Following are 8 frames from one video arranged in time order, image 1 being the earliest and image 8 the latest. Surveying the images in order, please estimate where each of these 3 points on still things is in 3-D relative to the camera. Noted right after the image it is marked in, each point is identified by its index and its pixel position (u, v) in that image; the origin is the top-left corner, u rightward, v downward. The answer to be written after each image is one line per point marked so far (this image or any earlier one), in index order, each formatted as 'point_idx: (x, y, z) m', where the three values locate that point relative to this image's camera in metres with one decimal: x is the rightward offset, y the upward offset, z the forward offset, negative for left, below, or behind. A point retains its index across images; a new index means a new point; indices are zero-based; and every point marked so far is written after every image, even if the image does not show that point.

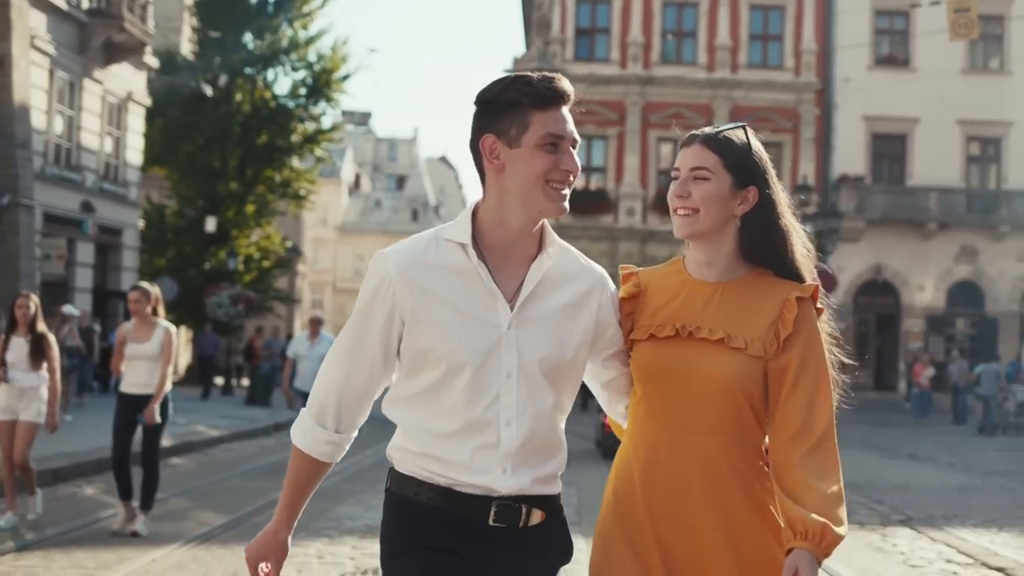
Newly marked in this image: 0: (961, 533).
0: (+3.4, -1.8, +9.7) m
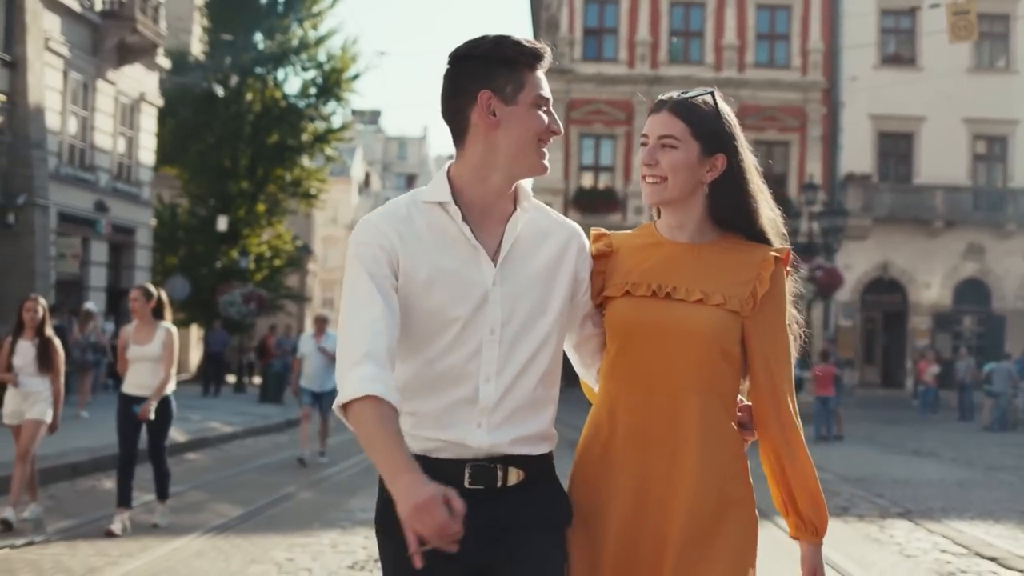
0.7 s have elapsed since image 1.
0: (+3.4, -1.8, +10.0) m
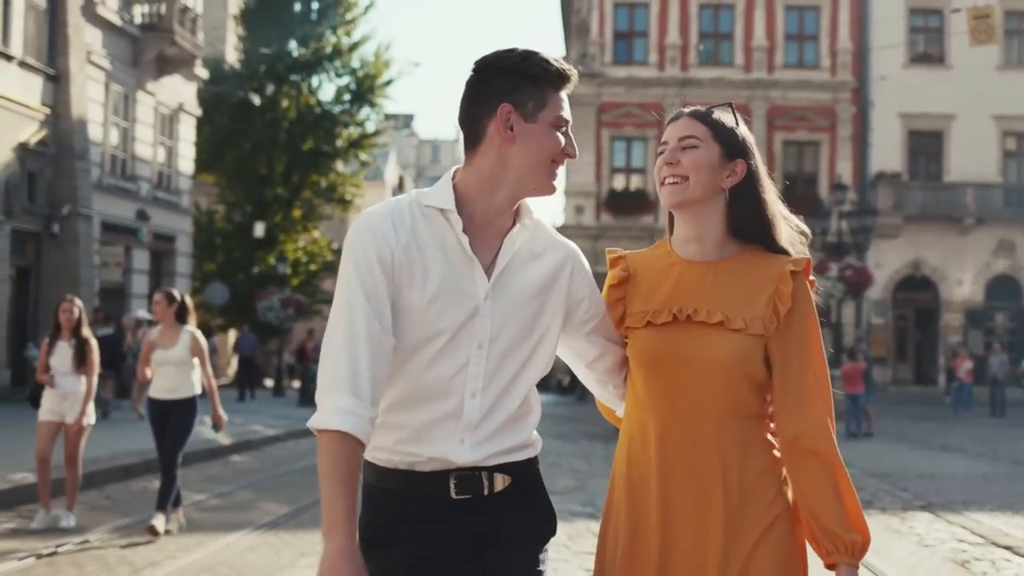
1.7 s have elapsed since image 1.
0: (+3.7, -1.8, +10.3) m
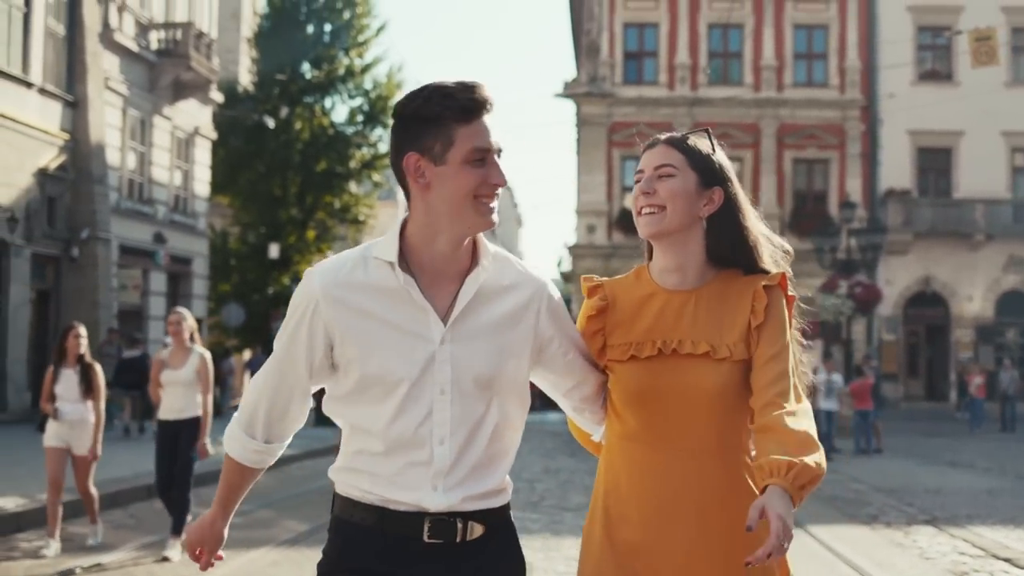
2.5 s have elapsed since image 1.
0: (+3.8, -2.0, +10.6) m
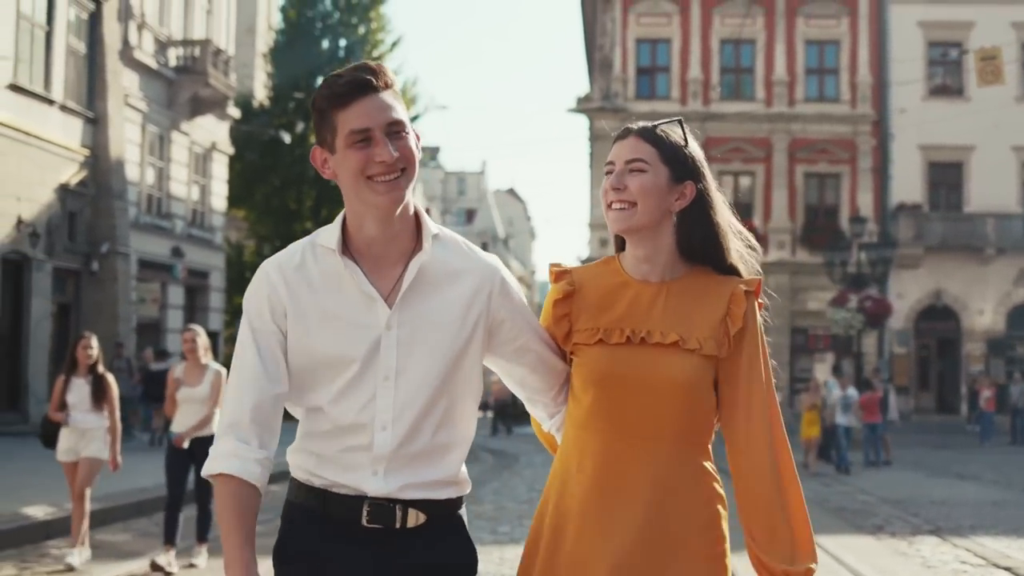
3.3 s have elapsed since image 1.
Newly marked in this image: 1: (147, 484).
0: (+3.9, -2.1, +10.8) m
1: (-4.0, -2.1, +14.1) m
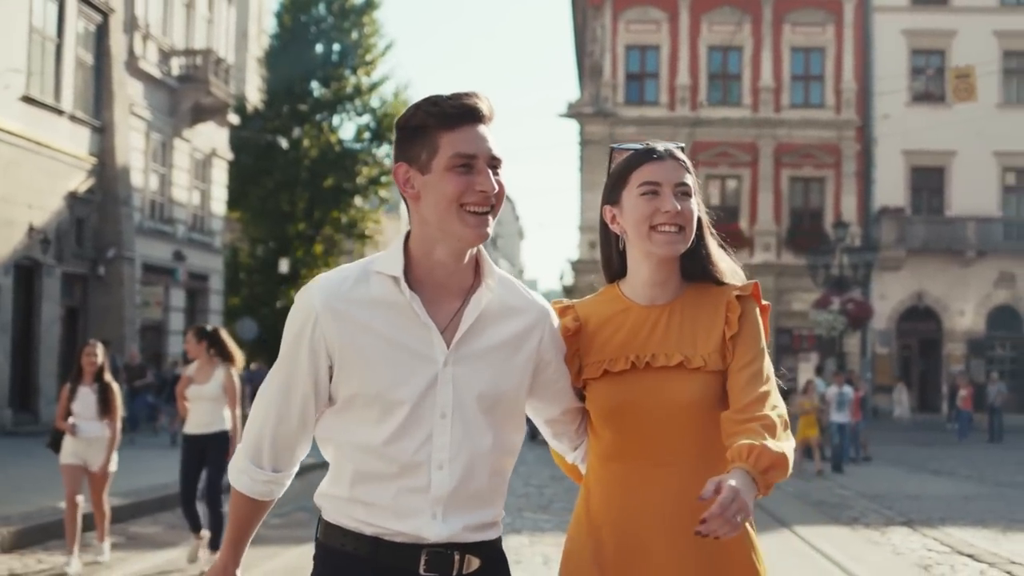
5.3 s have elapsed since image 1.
0: (+3.9, -2.2, +11.7) m
1: (-4.0, -2.2, +14.9) m
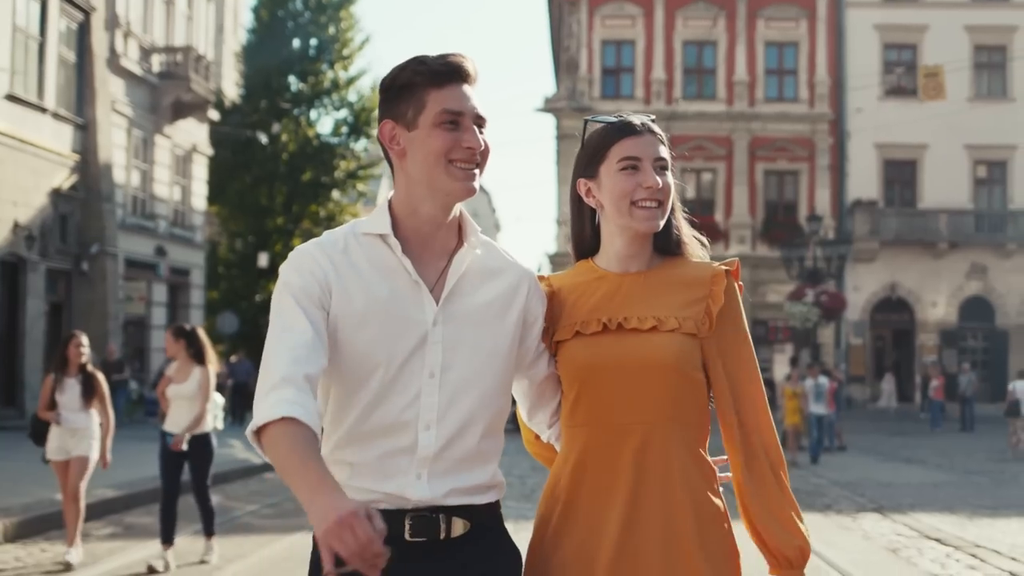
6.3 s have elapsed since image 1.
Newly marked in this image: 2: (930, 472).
0: (+3.8, -2.1, +12.1) m
1: (-4.2, -2.2, +15.2) m
2: (+5.6, -2.5, +17.5) m
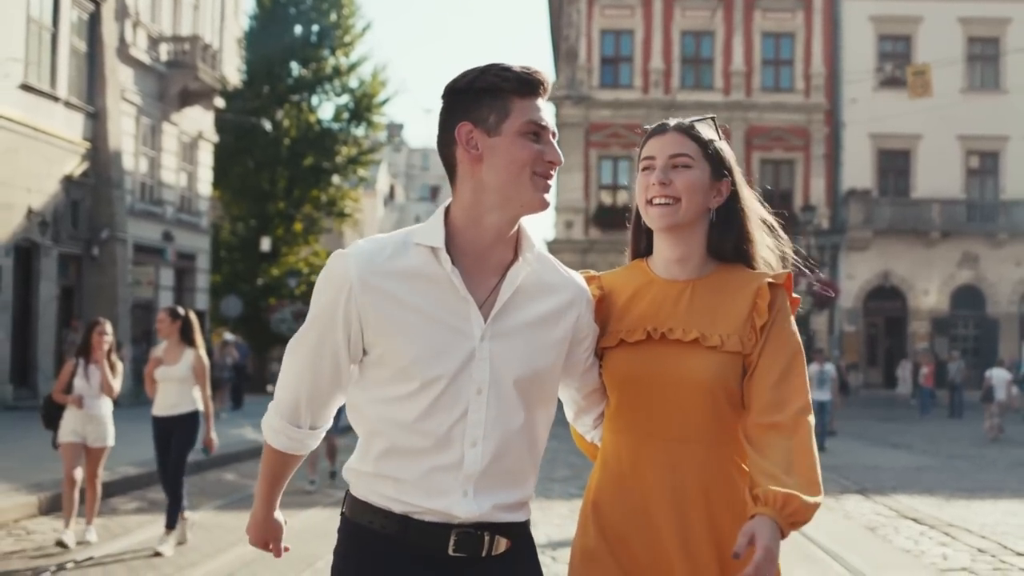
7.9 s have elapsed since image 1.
0: (+3.8, -2.1, +12.8) m
1: (-4.2, -2.0, +15.9) m
2: (+5.6, -2.4, +18.2) m
